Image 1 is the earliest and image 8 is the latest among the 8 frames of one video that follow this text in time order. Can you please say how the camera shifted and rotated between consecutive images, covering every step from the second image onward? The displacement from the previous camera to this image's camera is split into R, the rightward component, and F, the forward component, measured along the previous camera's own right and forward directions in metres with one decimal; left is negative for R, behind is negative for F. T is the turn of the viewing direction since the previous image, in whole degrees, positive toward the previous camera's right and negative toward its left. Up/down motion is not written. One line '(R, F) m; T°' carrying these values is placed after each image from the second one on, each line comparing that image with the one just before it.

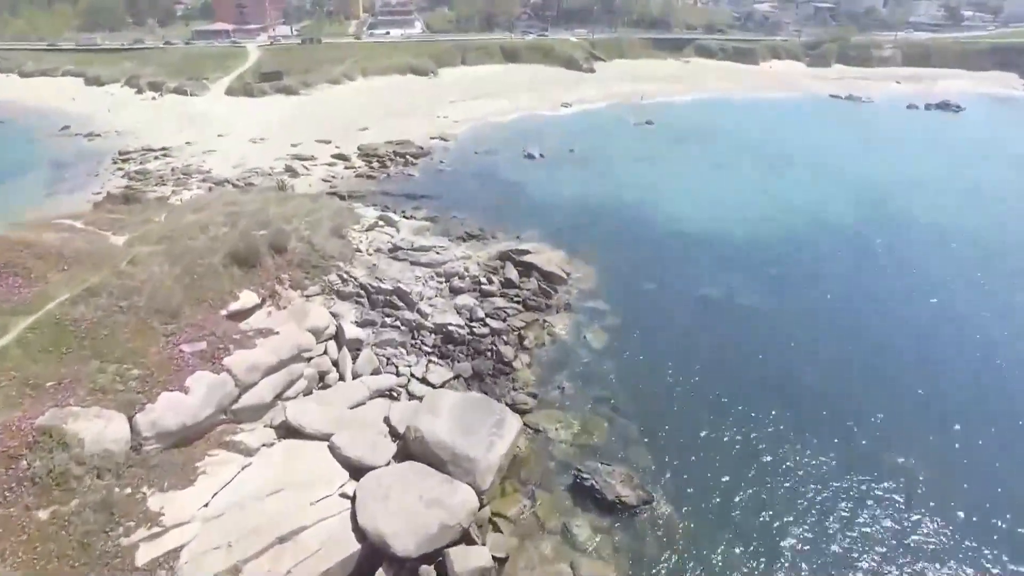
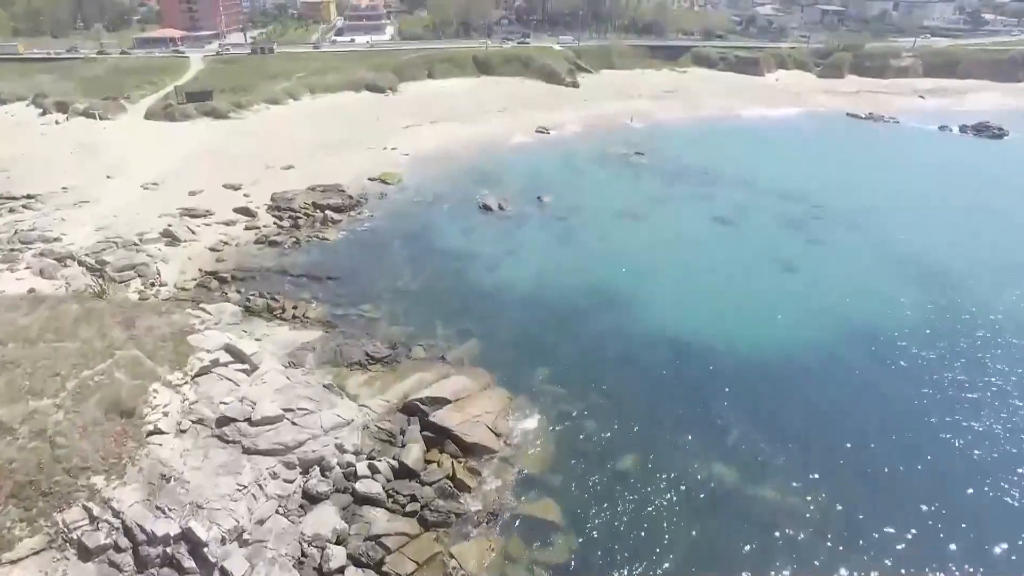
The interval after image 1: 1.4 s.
(+2.9, +10.3) m; 0°
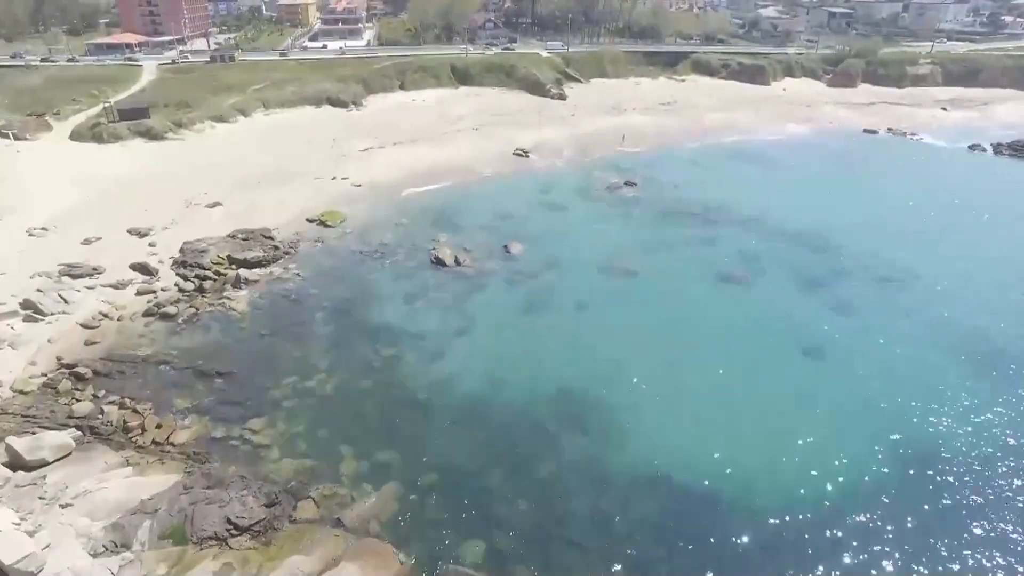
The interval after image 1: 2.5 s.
(+2.0, +7.2) m; 0°
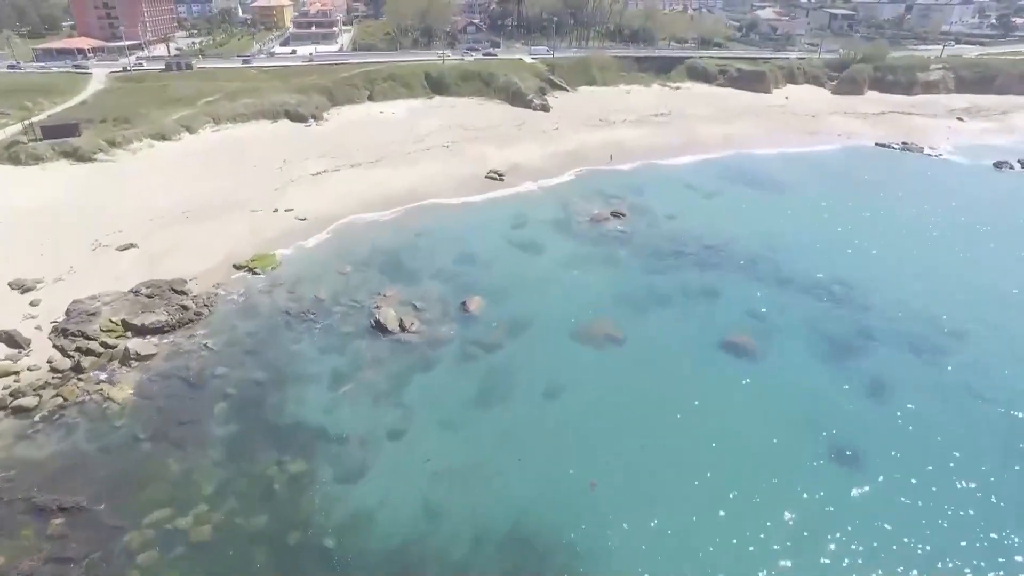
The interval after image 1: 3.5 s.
(+1.5, +6.0) m; 0°
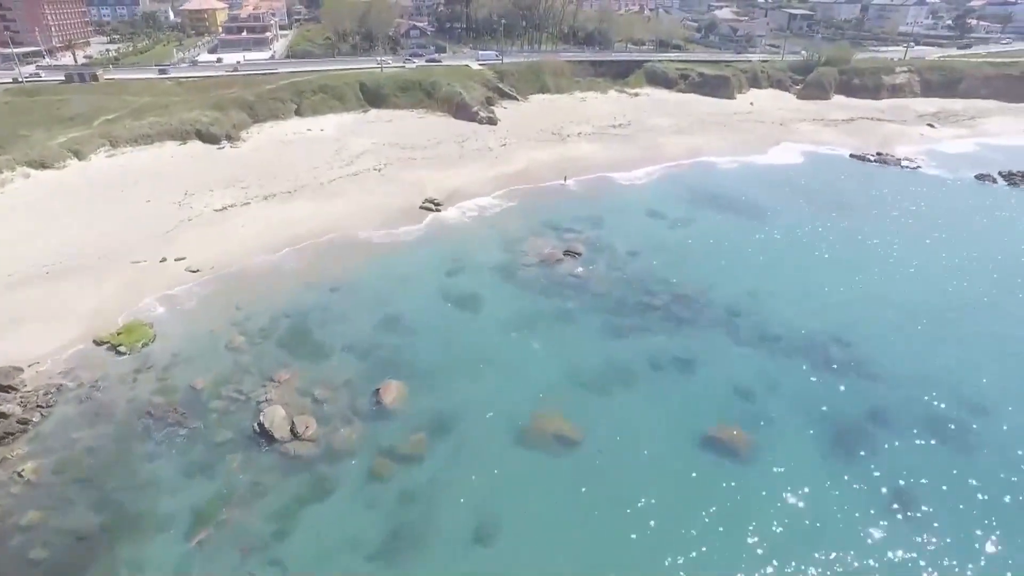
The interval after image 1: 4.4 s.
(+1.4, +5.8) m; +3°
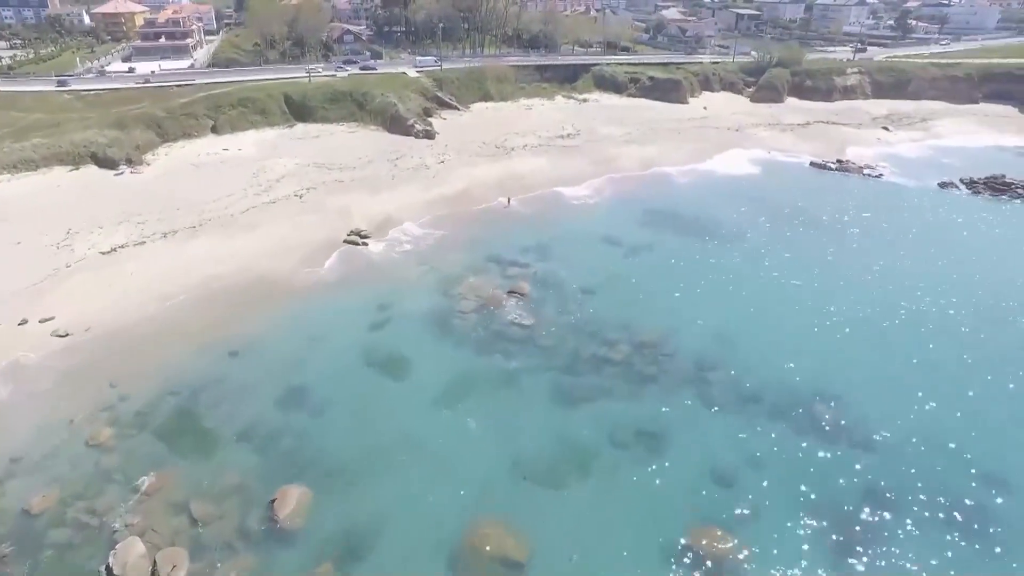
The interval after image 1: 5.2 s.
(+1.0, +4.2) m; +4°
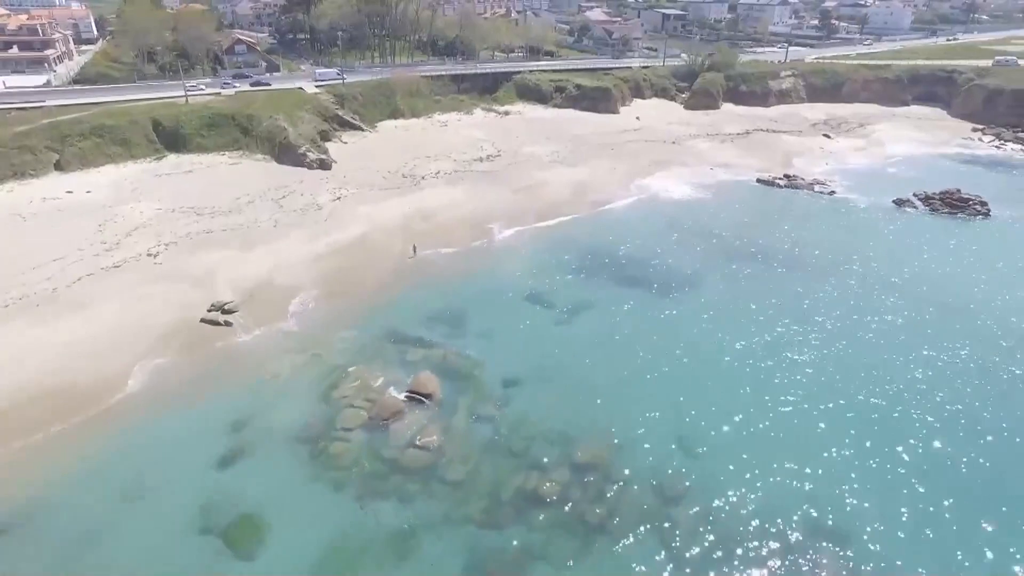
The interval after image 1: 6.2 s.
(+1.5, +6.5) m; +5°
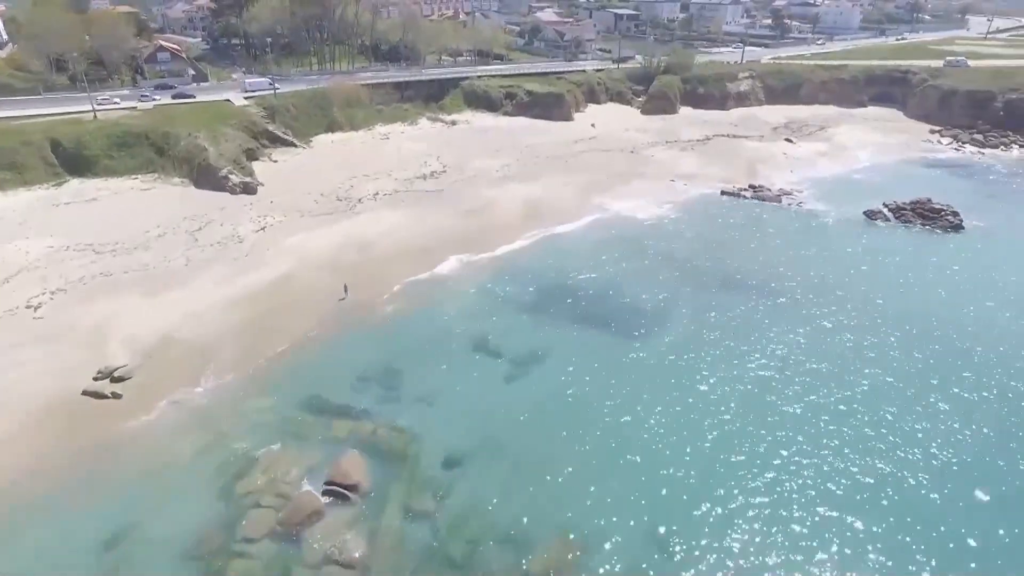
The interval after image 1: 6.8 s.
(+0.7, +3.5) m; +3°
